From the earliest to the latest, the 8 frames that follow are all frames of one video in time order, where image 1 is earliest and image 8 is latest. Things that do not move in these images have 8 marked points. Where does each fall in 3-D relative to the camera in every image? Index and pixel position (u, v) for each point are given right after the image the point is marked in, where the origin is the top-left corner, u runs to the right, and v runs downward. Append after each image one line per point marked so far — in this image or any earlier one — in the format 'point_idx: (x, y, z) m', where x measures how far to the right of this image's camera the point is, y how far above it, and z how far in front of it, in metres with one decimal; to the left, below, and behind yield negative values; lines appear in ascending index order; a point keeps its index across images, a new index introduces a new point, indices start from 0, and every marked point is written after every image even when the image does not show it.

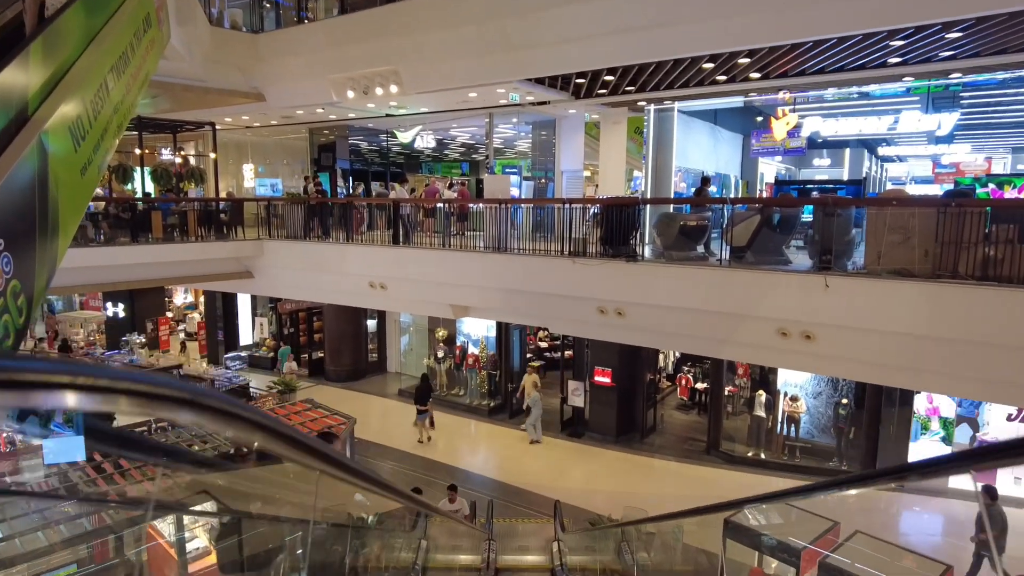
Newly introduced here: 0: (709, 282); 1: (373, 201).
0: (+2.4, +0.1, +7.2) m
1: (-2.5, +1.5, +10.3) m
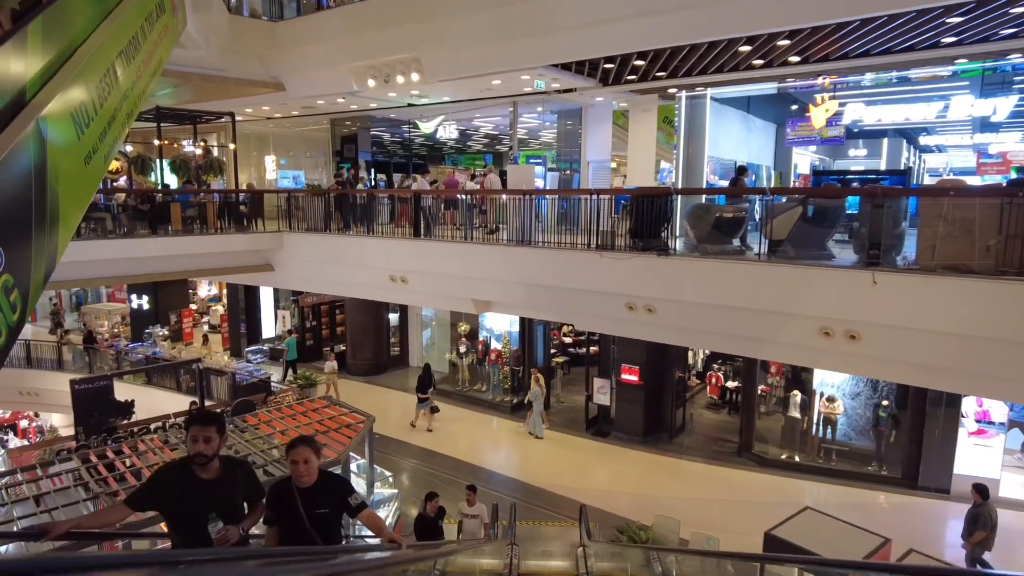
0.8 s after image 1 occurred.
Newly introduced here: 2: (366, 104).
0: (+2.7, +0.1, +6.8) m
1: (-2.0, +1.7, +10.1) m
2: (-3.3, +4.2, +13.1) m
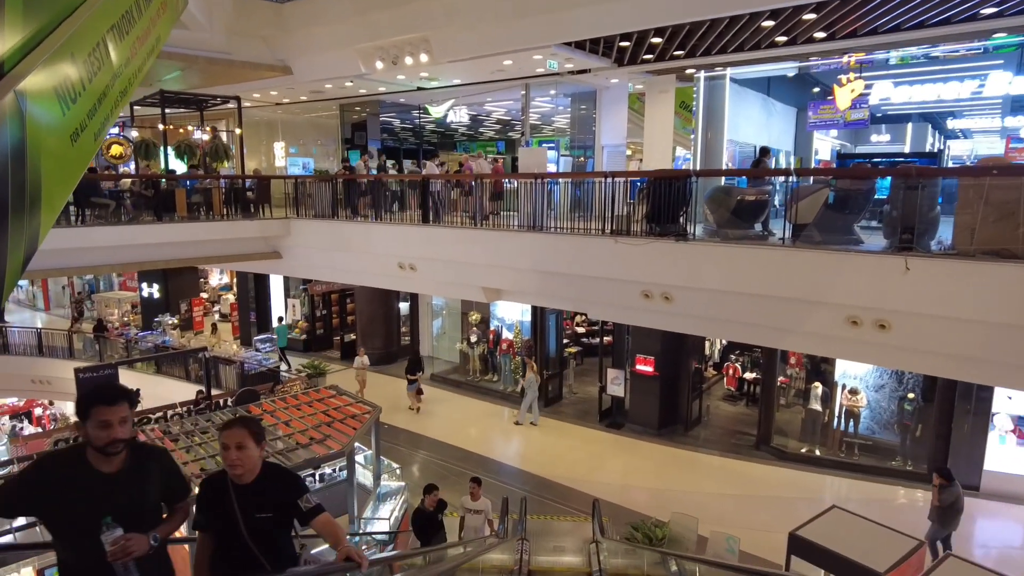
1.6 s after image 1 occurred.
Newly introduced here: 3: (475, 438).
0: (+2.8, +0.3, +6.4) m
1: (-1.9, +1.9, +9.8) m
2: (-3.0, +4.4, +12.8) m
3: (-0.7, -2.8, +11.0) m
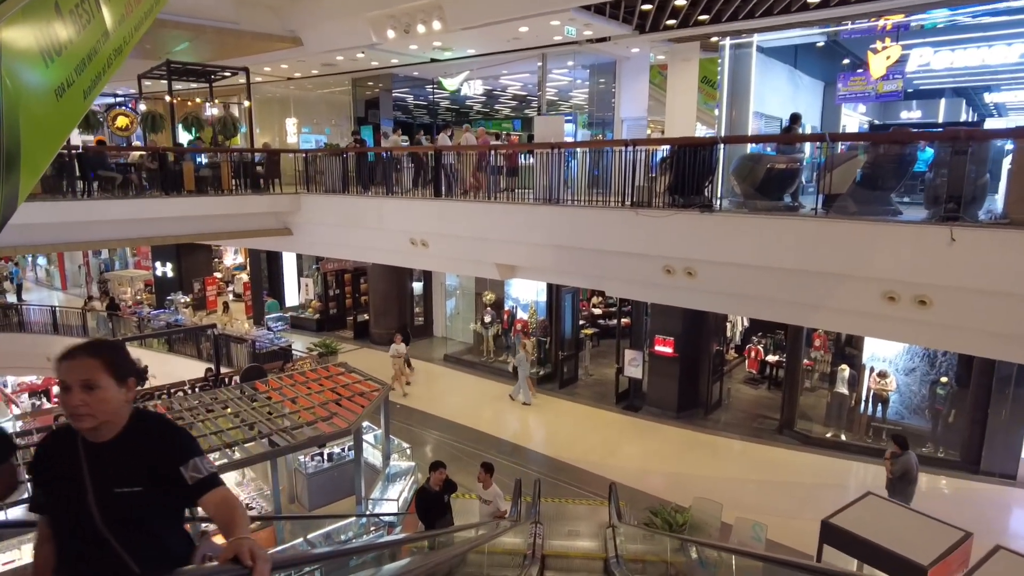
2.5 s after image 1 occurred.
0: (+3.0, +0.5, +6.0) m
1: (-1.6, +2.2, +9.5) m
2: (-2.7, +4.9, +12.5) m
3: (-0.4, -2.4, +10.8) m
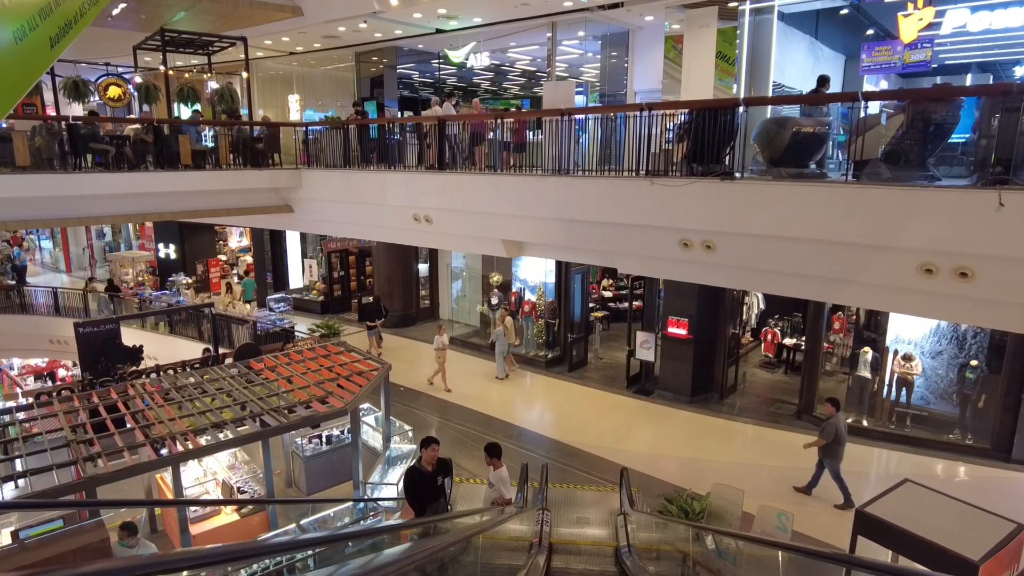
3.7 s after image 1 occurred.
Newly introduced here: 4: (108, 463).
0: (+3.0, +0.8, +5.6) m
1: (-1.5, +2.6, +9.1) m
2: (-2.5, +5.3, +12.0) m
3: (-0.3, -2.1, +10.5) m
4: (-3.3, -1.4, +4.7) m
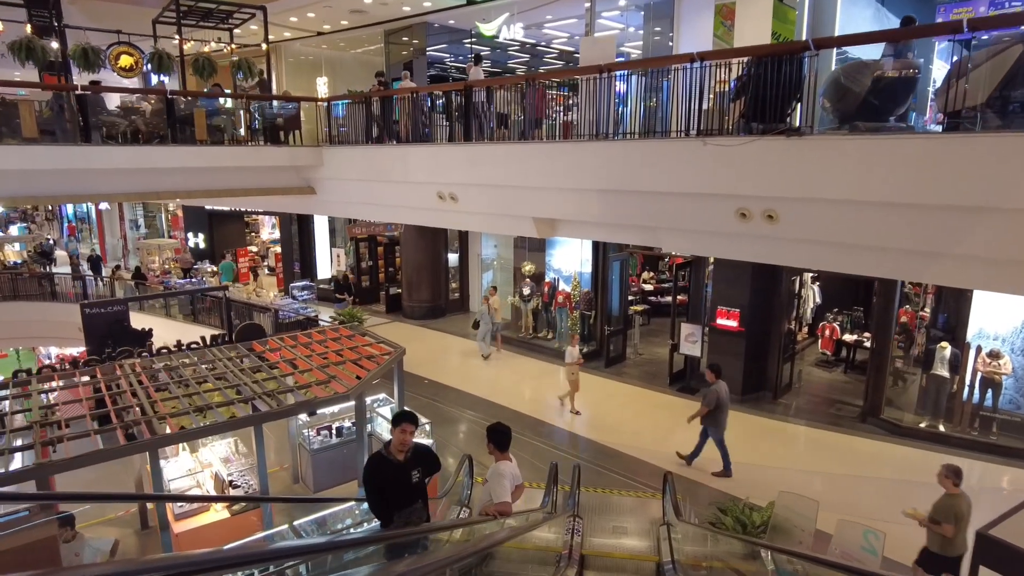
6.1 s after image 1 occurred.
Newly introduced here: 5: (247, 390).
0: (+3.3, +1.0, +4.6) m
1: (-1.0, +2.8, +8.4) m
2: (-1.8, +5.5, +11.4) m
3: (+0.2, -1.8, +9.7) m
4: (-3.2, -1.2, +4.2) m
5: (-2.3, -0.9, +5.1) m
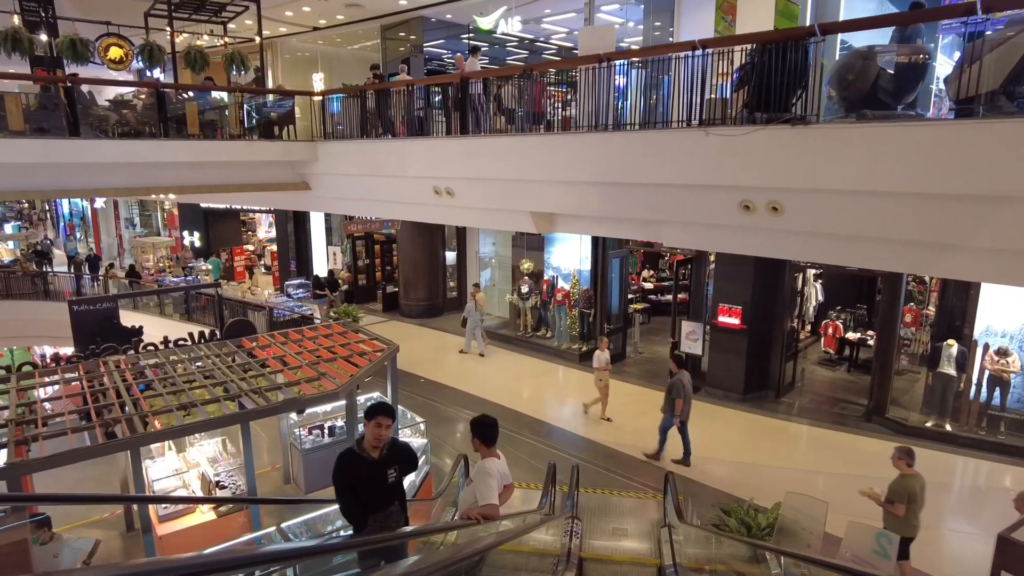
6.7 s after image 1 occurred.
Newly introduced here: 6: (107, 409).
0: (+3.2, +1.1, +4.5) m
1: (-1.1, +2.9, +8.2) m
2: (-1.9, +5.6, +11.2) m
3: (+0.2, -1.8, +9.5) m
4: (-3.2, -1.1, +4.0) m
5: (-2.3, -0.8, +5.0) m
6: (-3.2, -1.0, +4.6) m
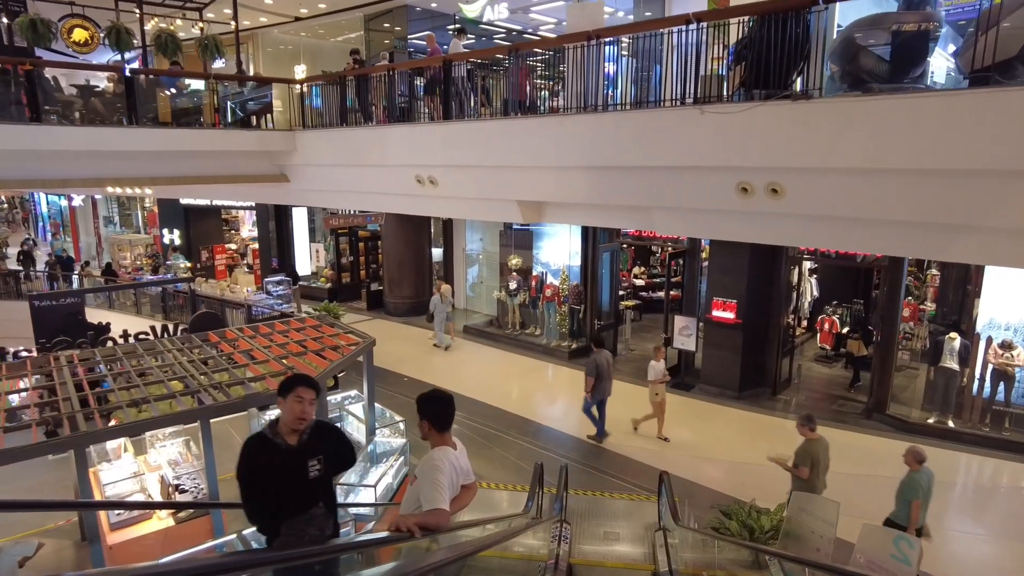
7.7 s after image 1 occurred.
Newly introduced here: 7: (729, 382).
0: (+3.1, +1.2, +4.2) m
1: (-1.2, +3.0, +7.9) m
2: (-2.1, +5.6, +10.9) m
3: (0.0, -1.7, +9.2) m
4: (-3.3, -1.0, +3.6) m
5: (-2.5, -0.8, +4.6) m
6: (-3.3, -0.9, +4.2) m
7: (+3.4, -1.5, +9.1) m
